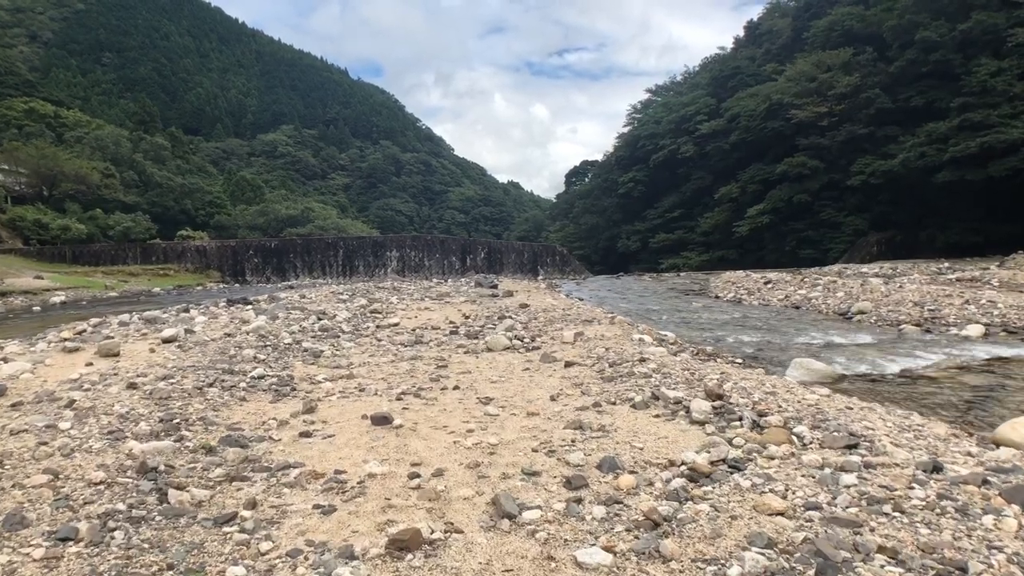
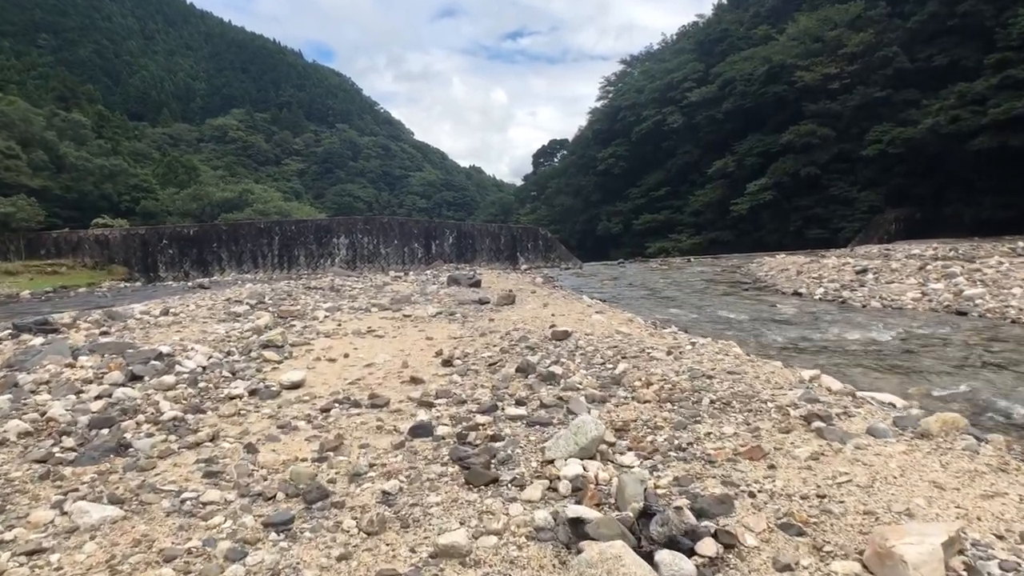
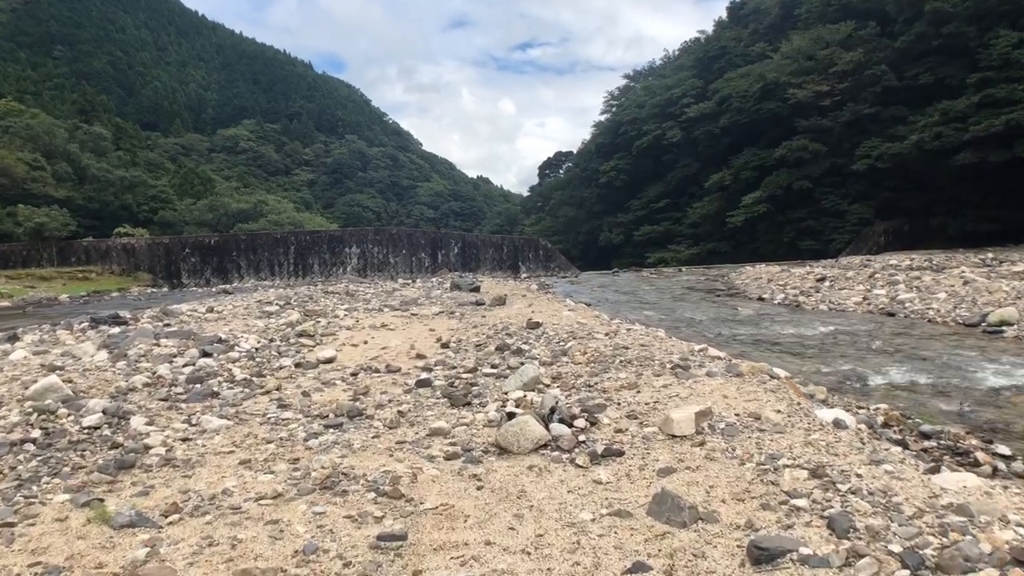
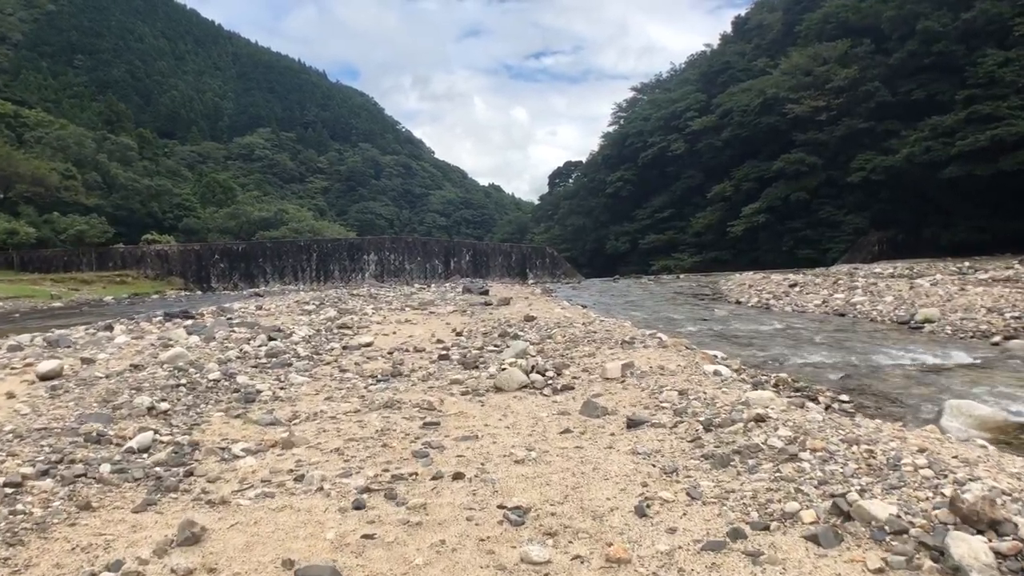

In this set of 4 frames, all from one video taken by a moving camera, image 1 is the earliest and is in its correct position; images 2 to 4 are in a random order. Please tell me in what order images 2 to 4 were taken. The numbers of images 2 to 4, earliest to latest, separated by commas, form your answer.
4, 3, 2
